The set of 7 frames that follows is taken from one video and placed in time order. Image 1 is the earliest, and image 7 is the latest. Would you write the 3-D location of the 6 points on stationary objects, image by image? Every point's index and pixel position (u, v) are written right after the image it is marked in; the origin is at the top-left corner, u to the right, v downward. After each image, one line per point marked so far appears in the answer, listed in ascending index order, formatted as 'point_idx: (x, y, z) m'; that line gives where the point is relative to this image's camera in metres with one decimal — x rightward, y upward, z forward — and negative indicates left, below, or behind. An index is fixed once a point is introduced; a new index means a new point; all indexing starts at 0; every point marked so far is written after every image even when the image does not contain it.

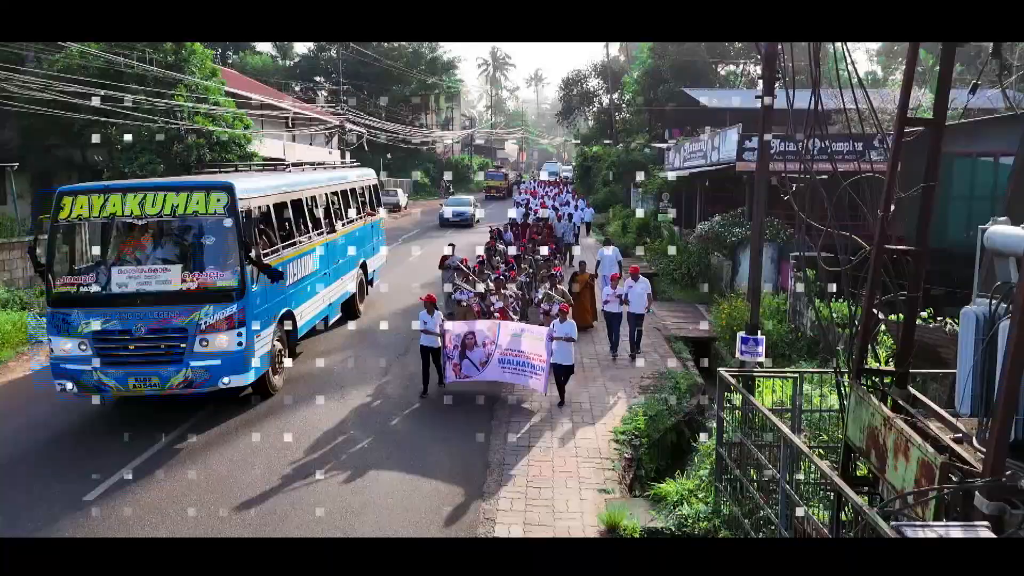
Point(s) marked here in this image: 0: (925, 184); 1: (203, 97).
0: (+2.7, +0.7, +5.0) m
1: (-7.9, +4.9, +19.9) m
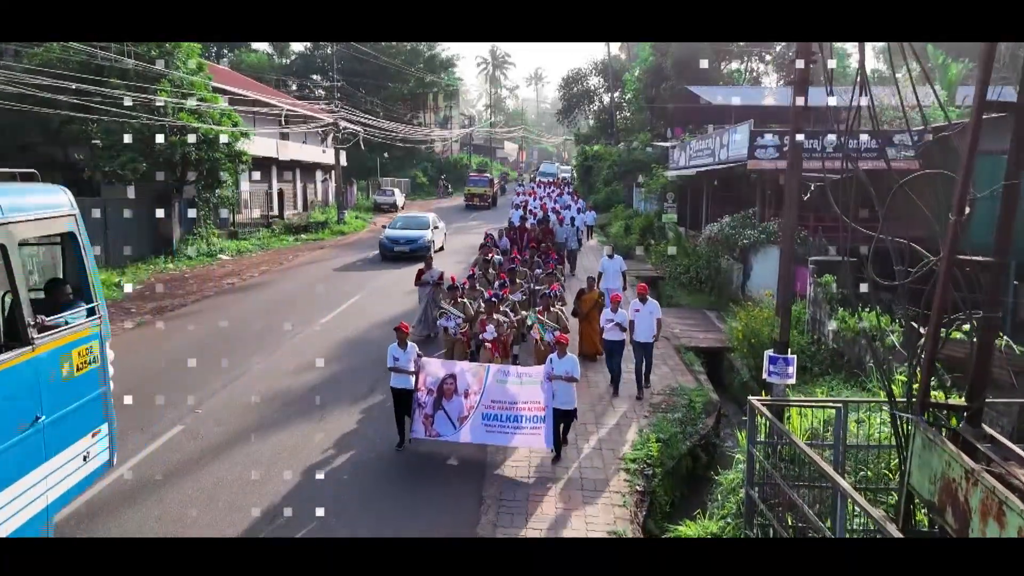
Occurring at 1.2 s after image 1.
0: (+2.7, +0.6, +4.2) m
1: (-8.0, +4.8, +19.0) m
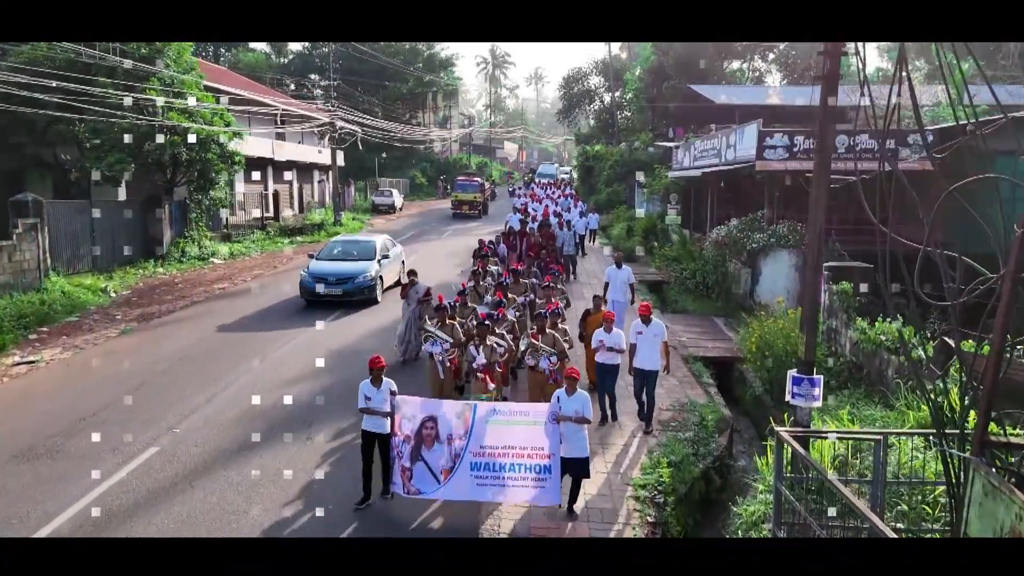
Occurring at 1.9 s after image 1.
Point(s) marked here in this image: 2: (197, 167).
0: (+2.7, +0.5, +3.6) m
1: (-8.0, +4.7, +18.5) m
2: (-7.9, +3.0, +19.4) m
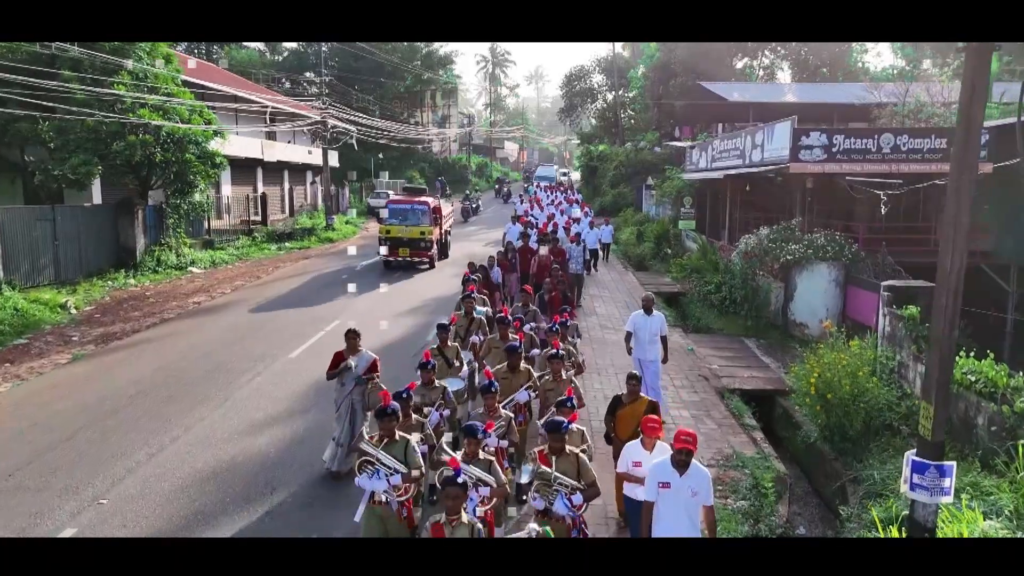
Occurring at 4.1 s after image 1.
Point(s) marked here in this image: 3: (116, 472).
0: (+2.7, +0.2, +2.1) m
1: (-7.9, +4.4, +17.0) m
2: (-7.8, +2.8, +17.9) m
3: (-3.5, -1.6, +6.8) m
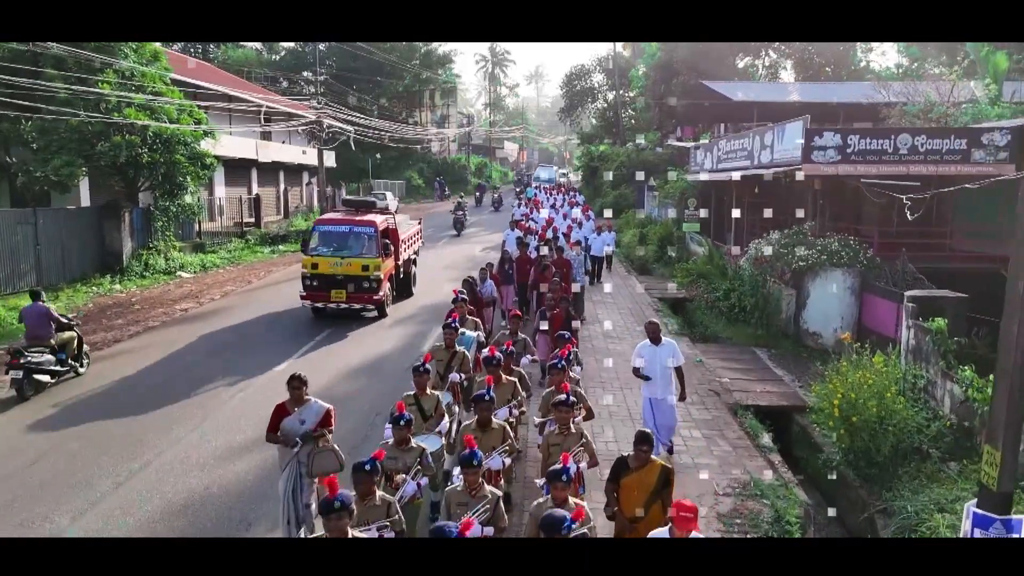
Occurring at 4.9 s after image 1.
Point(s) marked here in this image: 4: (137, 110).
0: (+2.7, +0.1, +1.6) m
1: (-7.9, +4.3, +16.4) m
2: (-7.8, +2.6, +17.3) m
3: (-3.5, -1.7, +6.2) m
4: (-7.9, +3.8, +16.3) m
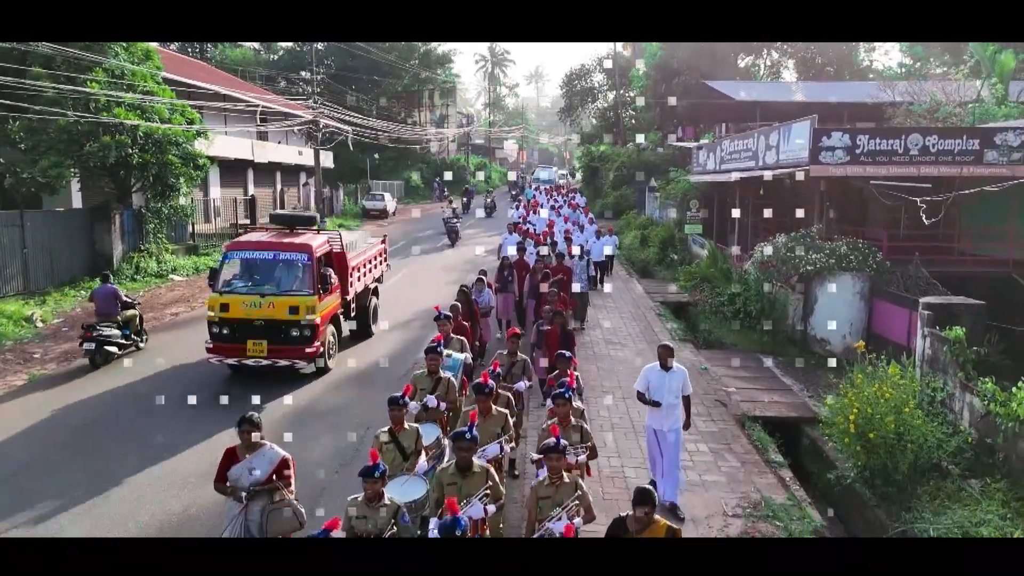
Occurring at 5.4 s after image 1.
0: (+2.7, 0.0, +1.2) m
1: (-7.9, +4.2, +16.1) m
2: (-7.9, +2.6, +16.9) m
3: (-3.5, -1.8, +5.8) m
4: (-7.9, +3.7, +16.0) m
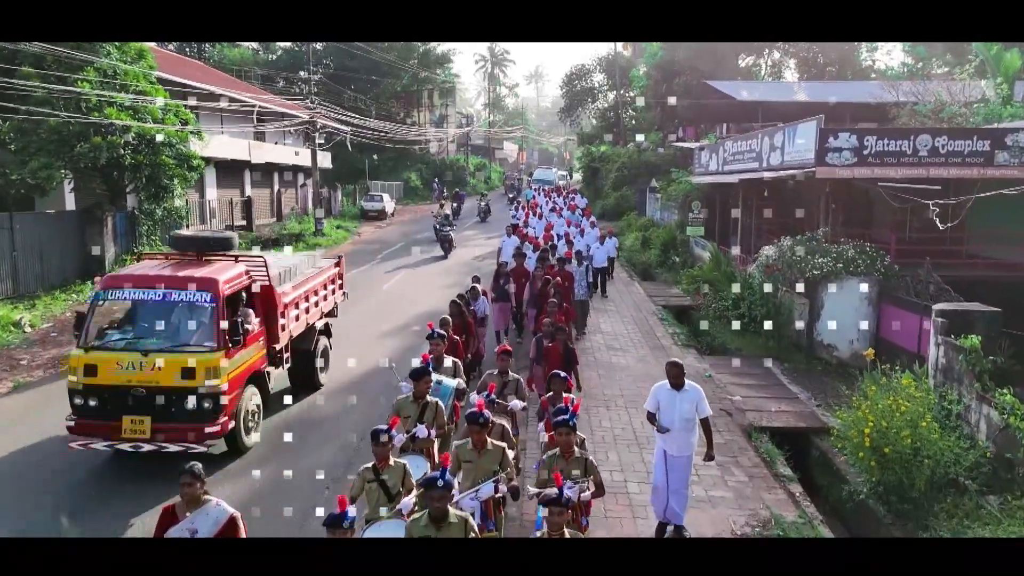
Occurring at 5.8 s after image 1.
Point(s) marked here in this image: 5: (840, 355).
0: (+2.7, -0.1, +0.9) m
1: (-7.9, +4.2, +15.8) m
2: (-7.9, +2.5, +16.6) m
3: (-3.5, -1.9, +5.5) m
4: (-7.9, +3.6, +15.7) m
5: (+4.7, -1.0, +11.2) m
